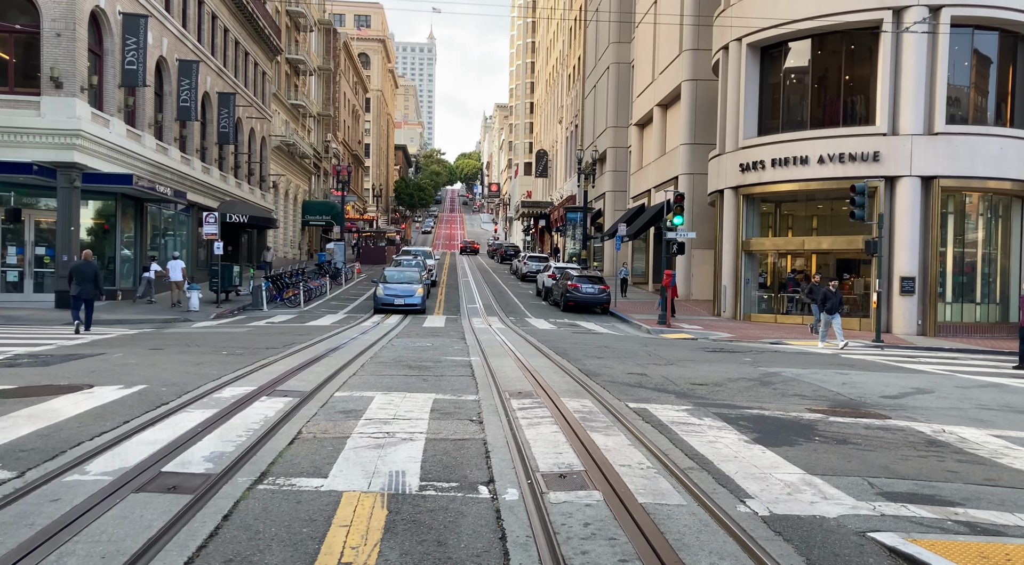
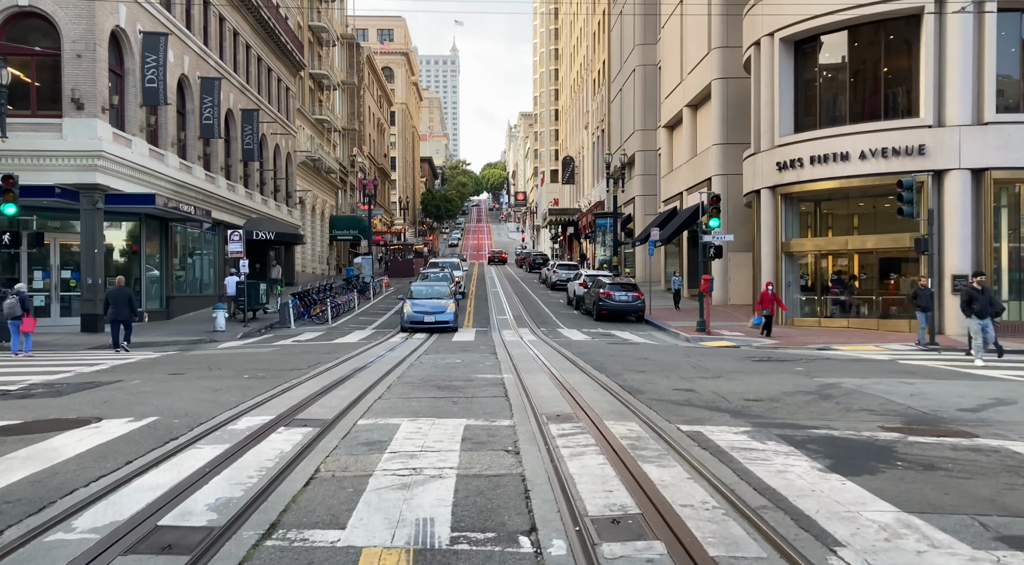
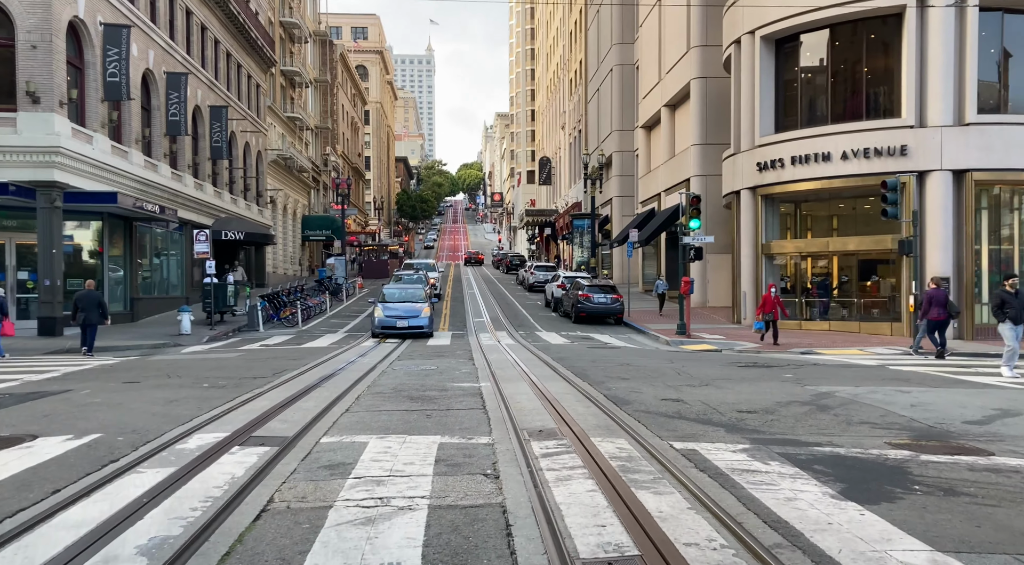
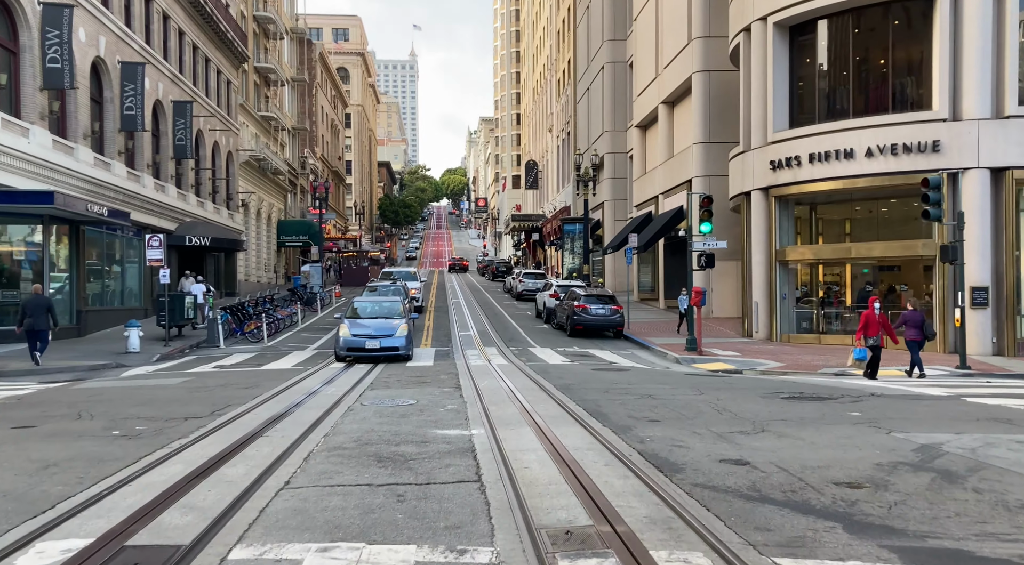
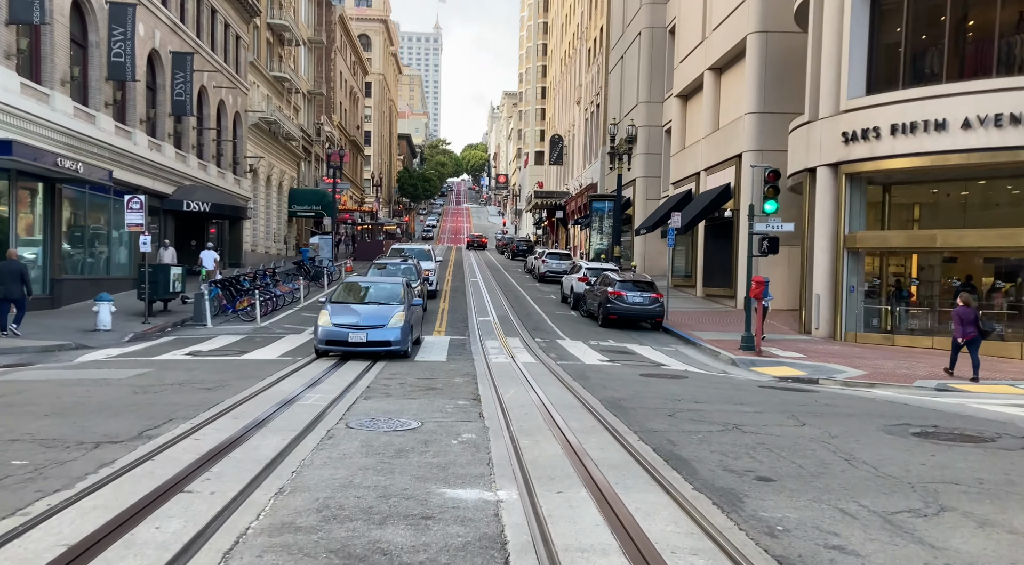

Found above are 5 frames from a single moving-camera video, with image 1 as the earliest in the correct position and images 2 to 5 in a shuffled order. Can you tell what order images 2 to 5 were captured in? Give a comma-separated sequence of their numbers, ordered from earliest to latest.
2, 3, 4, 5
